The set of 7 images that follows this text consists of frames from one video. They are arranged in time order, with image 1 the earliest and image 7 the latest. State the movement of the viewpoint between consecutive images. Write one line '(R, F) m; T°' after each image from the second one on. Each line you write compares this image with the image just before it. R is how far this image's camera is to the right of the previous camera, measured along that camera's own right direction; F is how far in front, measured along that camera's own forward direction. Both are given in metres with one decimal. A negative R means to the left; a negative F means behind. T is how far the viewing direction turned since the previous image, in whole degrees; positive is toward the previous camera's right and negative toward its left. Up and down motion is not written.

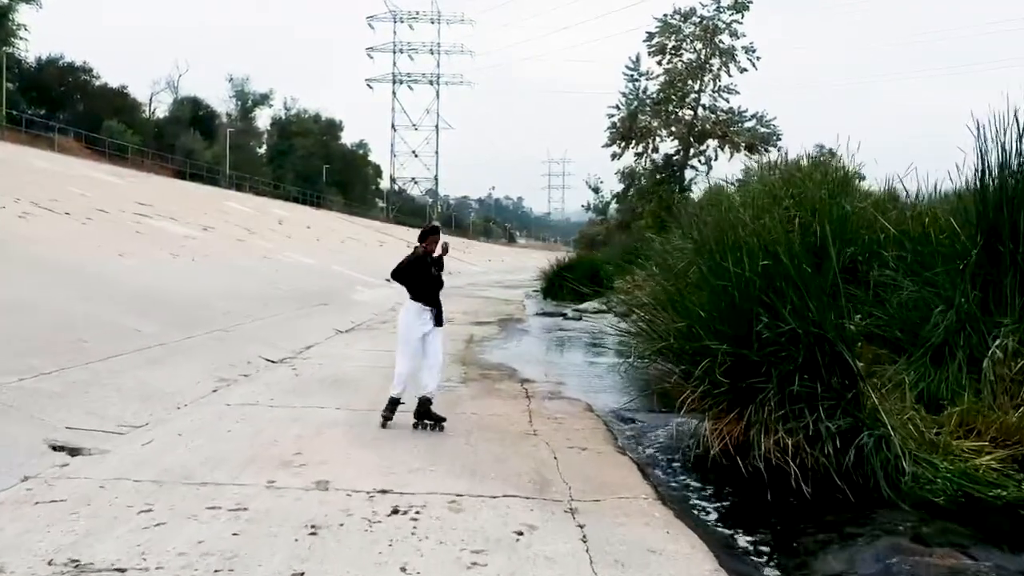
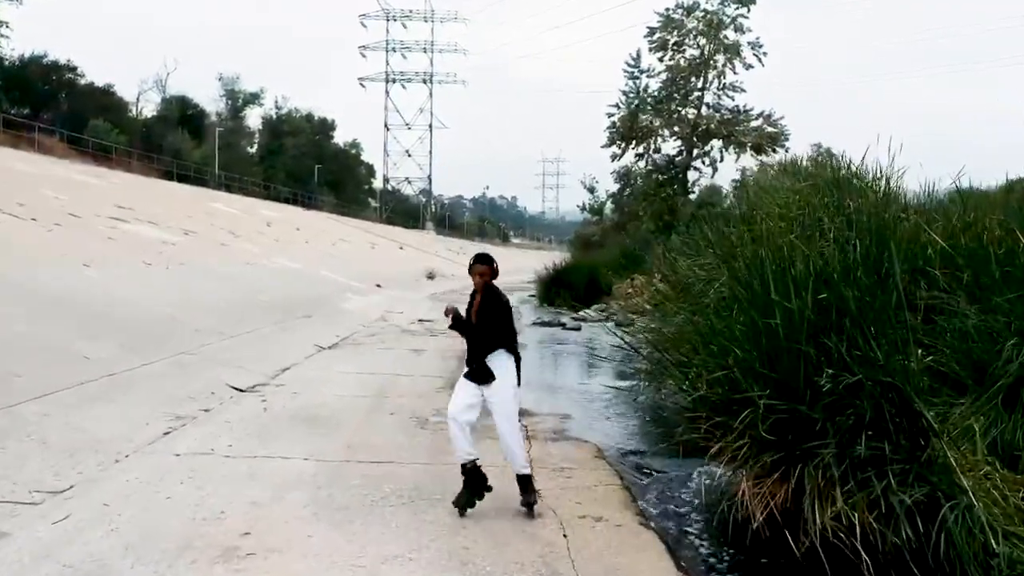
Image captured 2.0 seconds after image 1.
(0.0, +1.2) m; 0°
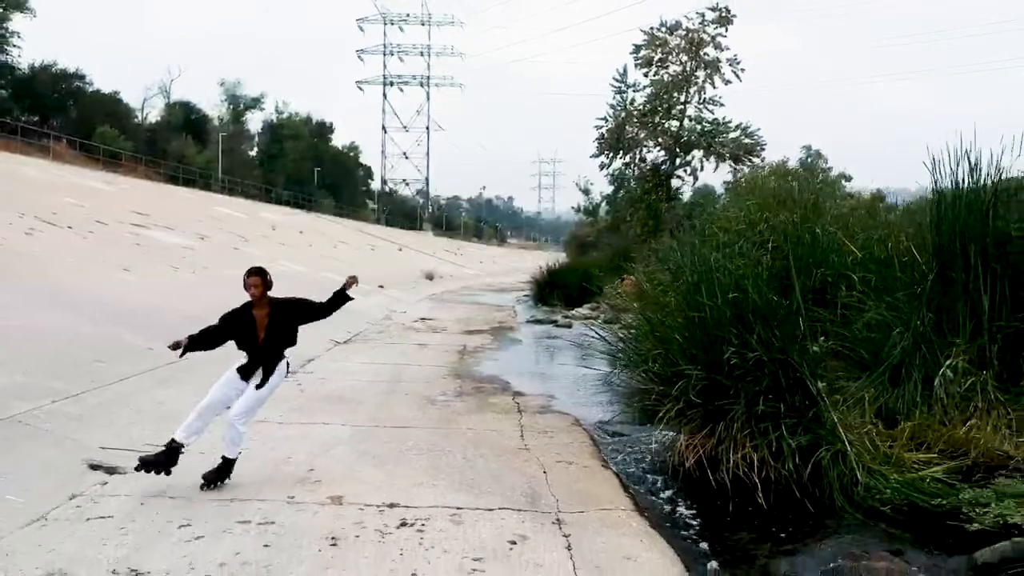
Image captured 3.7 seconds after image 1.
(0.0, -1.9) m; 0°
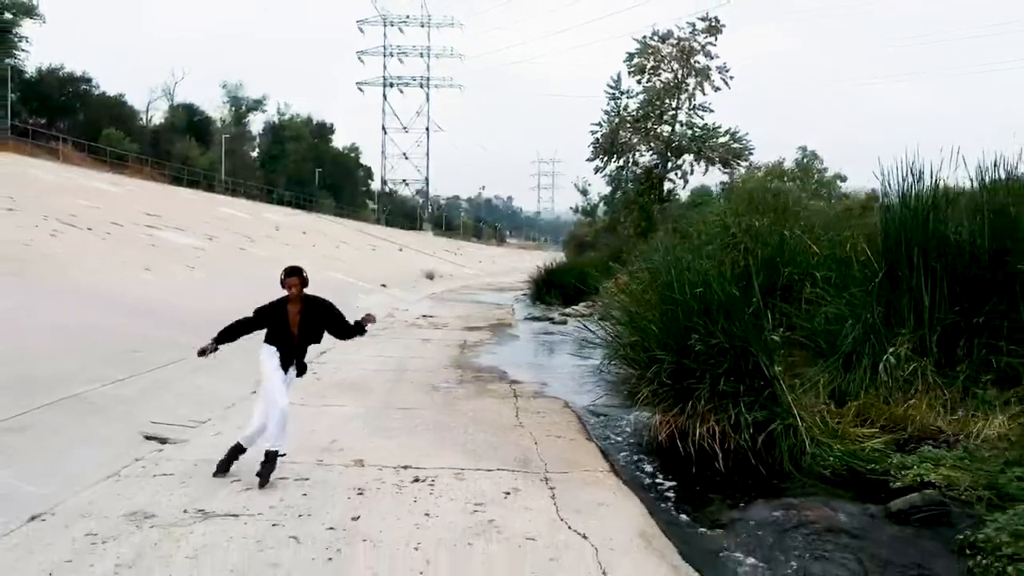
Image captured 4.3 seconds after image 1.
(0.0, -1.1) m; 0°
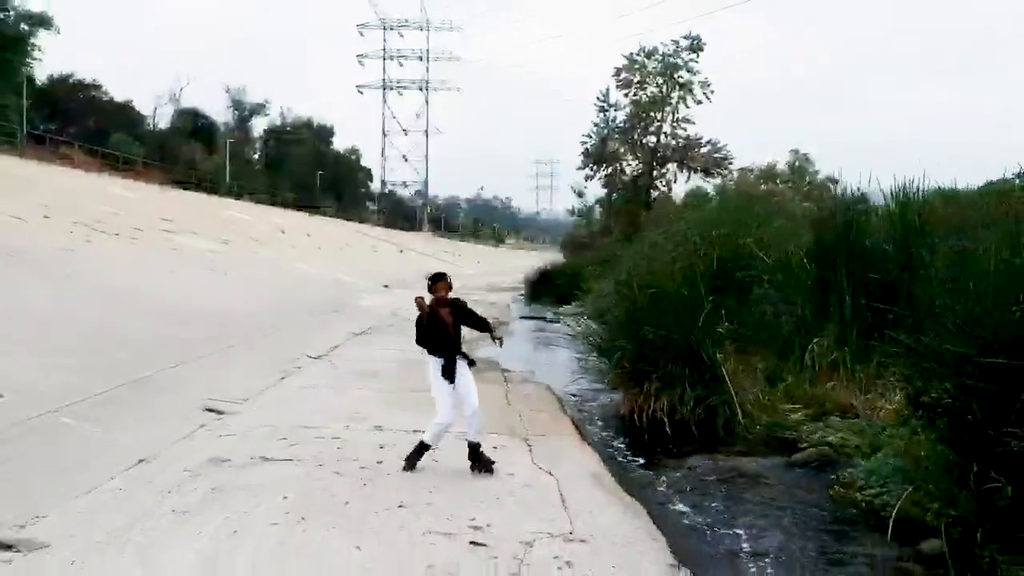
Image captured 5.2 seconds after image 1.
(+0.1, -1.9) m; 0°
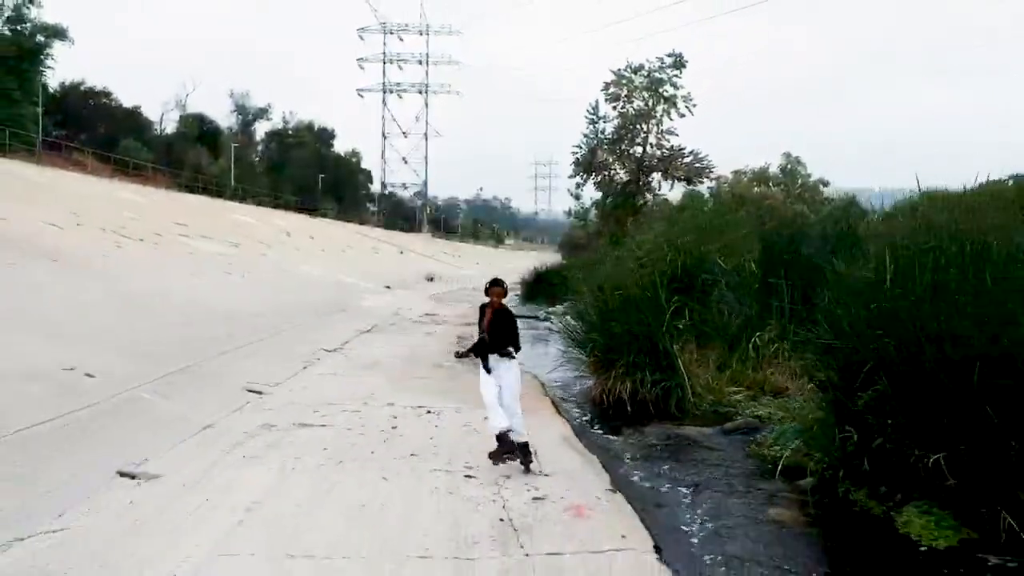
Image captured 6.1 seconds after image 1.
(+0.1, -2.0) m; 0°
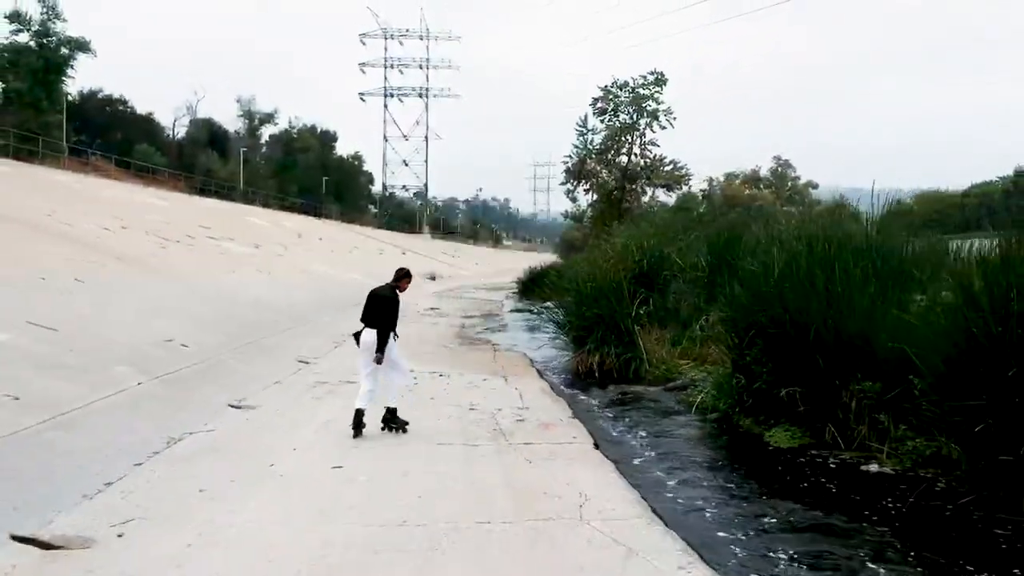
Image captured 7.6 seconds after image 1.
(+0.1, -3.1) m; 0°
